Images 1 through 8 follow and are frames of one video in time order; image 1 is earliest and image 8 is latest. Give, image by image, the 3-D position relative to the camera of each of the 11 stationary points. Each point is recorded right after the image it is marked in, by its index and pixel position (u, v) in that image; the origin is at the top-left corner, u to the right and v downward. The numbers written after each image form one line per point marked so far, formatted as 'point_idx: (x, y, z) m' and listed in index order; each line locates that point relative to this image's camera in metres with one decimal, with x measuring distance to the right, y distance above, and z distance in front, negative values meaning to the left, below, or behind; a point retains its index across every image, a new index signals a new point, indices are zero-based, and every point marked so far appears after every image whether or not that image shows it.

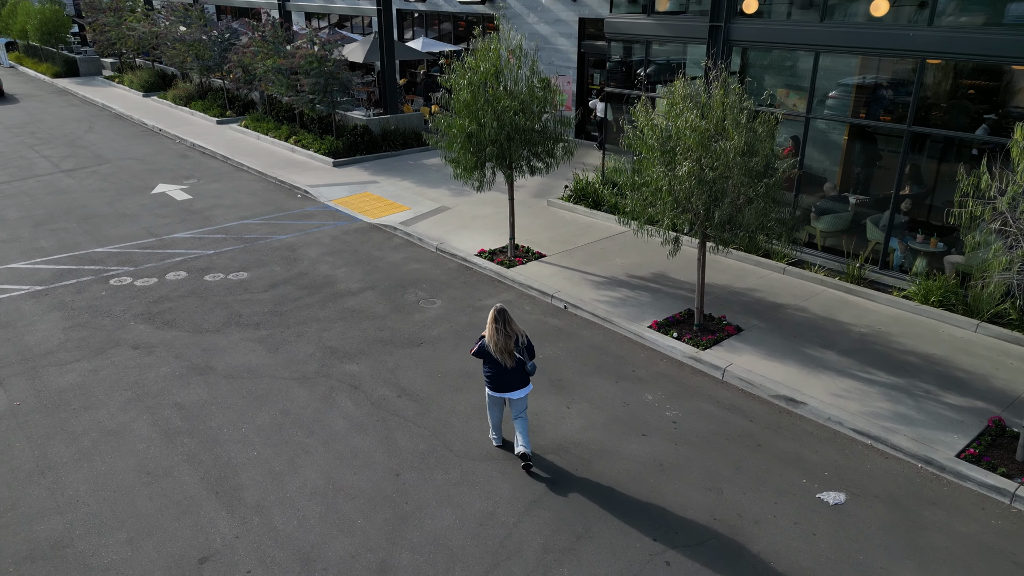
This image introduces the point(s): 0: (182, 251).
0: (-5.7, +0.6, +12.8) m
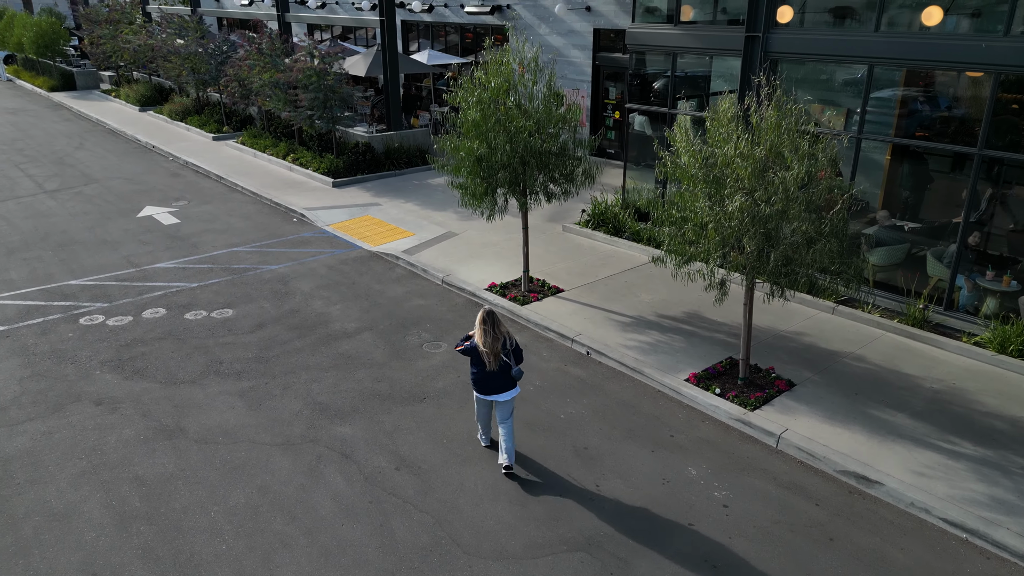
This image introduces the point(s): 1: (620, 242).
0: (-5.5, +0.1, +11.6) m
1: (+1.9, +0.8, +12.6) m
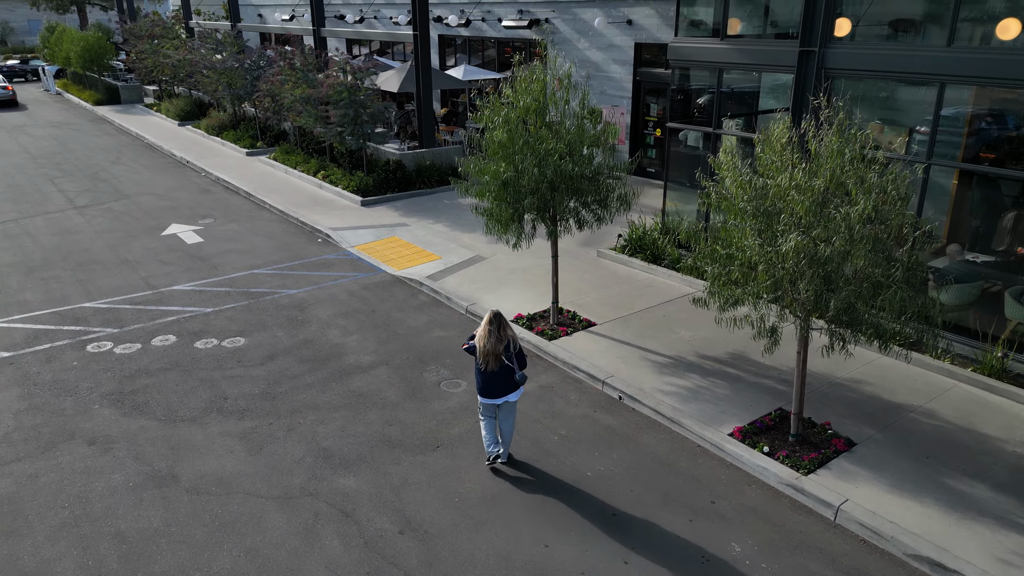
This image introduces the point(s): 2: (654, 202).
0: (-5.1, -0.3, +11.2) m
1: (+2.3, +0.3, +11.8) m
2: (+3.2, +1.9, +16.3) m
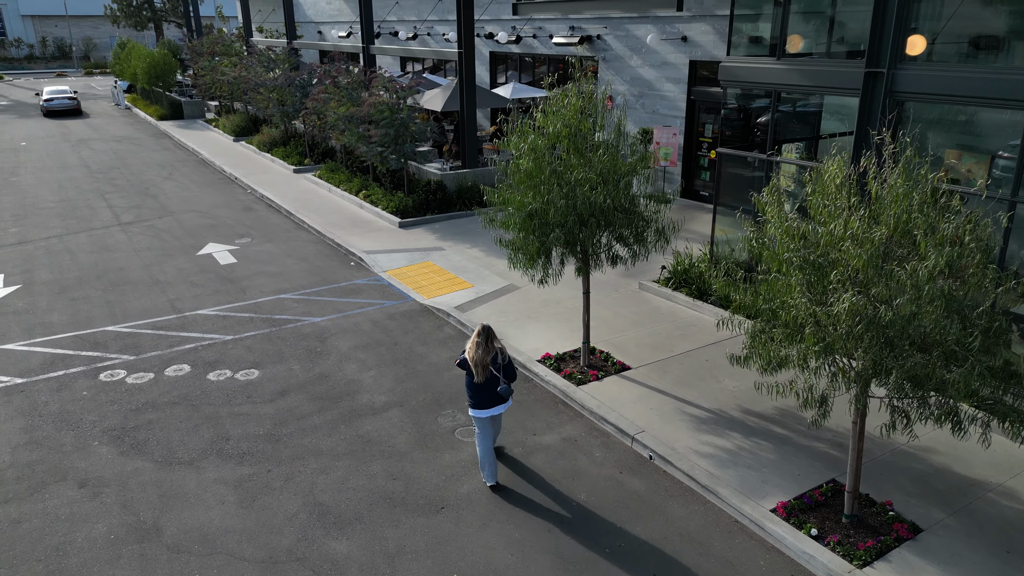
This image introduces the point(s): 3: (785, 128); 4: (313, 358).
0: (-4.6, -0.7, +10.8) m
1: (+2.8, -0.3, +10.8) m
2: (+4.0, +1.2, +15.3) m
3: (+3.9, +2.4, +10.5) m
4: (-2.7, -1.0, +10.0) m
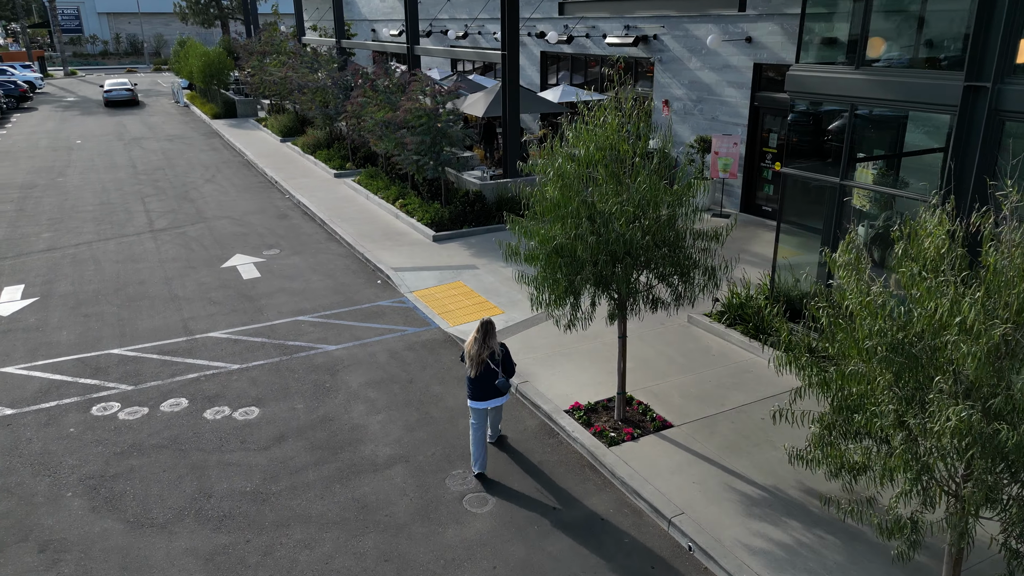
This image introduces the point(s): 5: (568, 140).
0: (-4.2, -1.0, +10.1) m
1: (+3.2, -0.8, +9.5) m
2: (+4.8, +0.7, +13.9) m
3: (+4.3, +1.9, +9.1) m
4: (-2.4, -1.3, +9.1) m
5: (+0.6, +1.5, +7.5) m
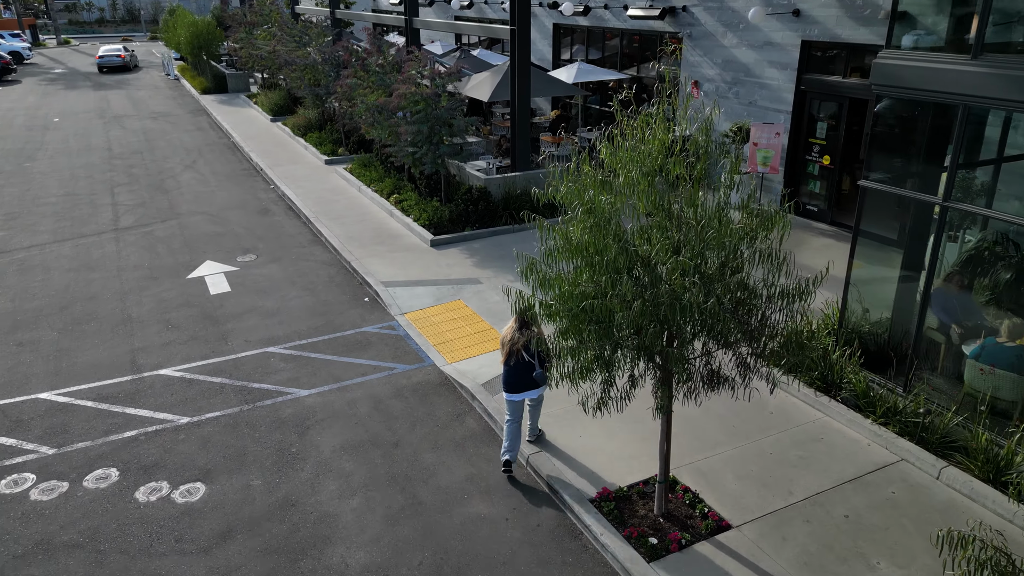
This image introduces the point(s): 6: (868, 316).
0: (-4.1, -1.4, +8.3) m
1: (+3.3, -1.2, +7.7) m
2: (+5.0, +0.4, +11.9) m
3: (+4.4, +1.4, +7.1) m
4: (-2.3, -1.8, +7.3) m
5: (+0.7, +1.0, +5.6) m
6: (+4.1, -0.3, +8.5) m
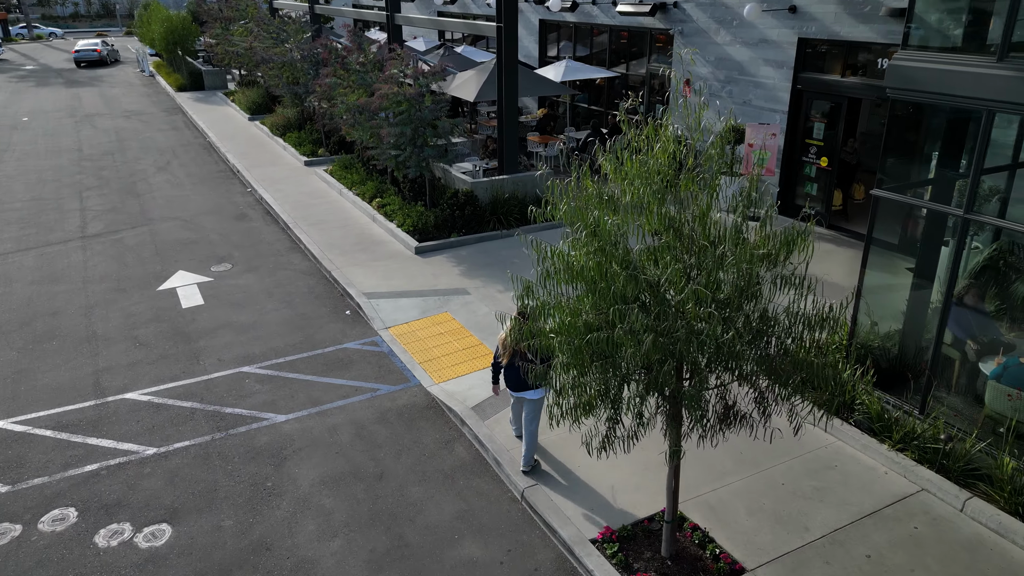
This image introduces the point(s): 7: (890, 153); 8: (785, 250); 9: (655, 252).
0: (-4.2, -1.6, +7.7) m
1: (+3.3, -1.4, +7.2) m
2: (+4.8, +0.3, +11.5) m
3: (+4.4, +1.2, +6.7) m
4: (-2.3, -2.0, +6.7) m
5: (+0.6, +0.8, +5.0) m
6: (+4.0, -0.5, +8.0) m
7: (+3.9, +1.3, +7.7) m
8: (+1.8, +0.2, +4.8) m
9: (+0.9, +0.2, +4.8) m
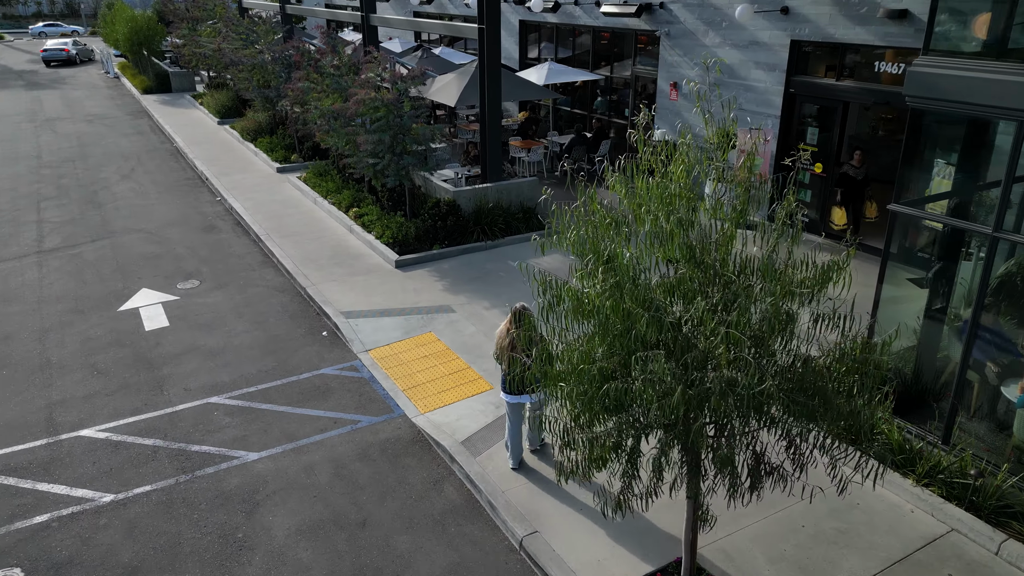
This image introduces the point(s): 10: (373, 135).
0: (-4.3, -1.9, +7.0) m
1: (+3.2, -1.6, +6.7) m
2: (+4.6, +0.1, +11.1) m
3: (+4.3, +1.0, +6.2) m
4: (-2.4, -2.2, +6.1) m
5: (+0.6, +0.6, +4.5) m
6: (+3.9, -0.7, +7.6) m
7: (+3.8, +1.1, +7.2) m
8: (+1.8, 0.0, +4.3) m
9: (+1.0, 0.0, +4.3) m
10: (-2.3, +2.6, +12.4) m
